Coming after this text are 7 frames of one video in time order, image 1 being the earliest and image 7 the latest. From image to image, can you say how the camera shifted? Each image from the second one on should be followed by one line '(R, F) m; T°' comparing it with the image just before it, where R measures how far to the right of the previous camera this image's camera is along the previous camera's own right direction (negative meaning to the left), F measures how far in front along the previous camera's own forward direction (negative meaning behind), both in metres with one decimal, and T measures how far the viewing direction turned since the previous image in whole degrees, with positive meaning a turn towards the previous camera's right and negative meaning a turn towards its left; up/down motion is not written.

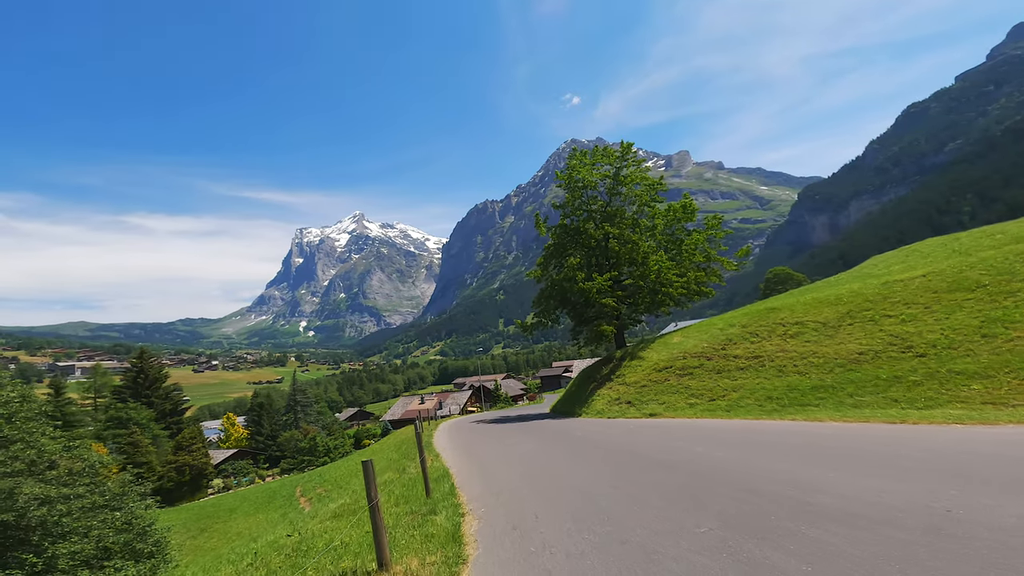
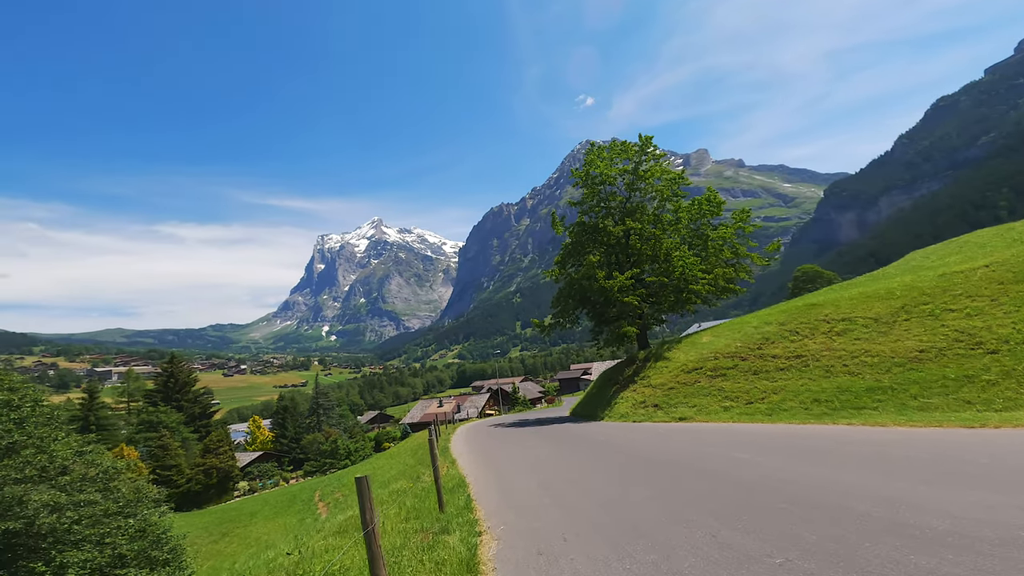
(-0.1, +1.0) m; -2°
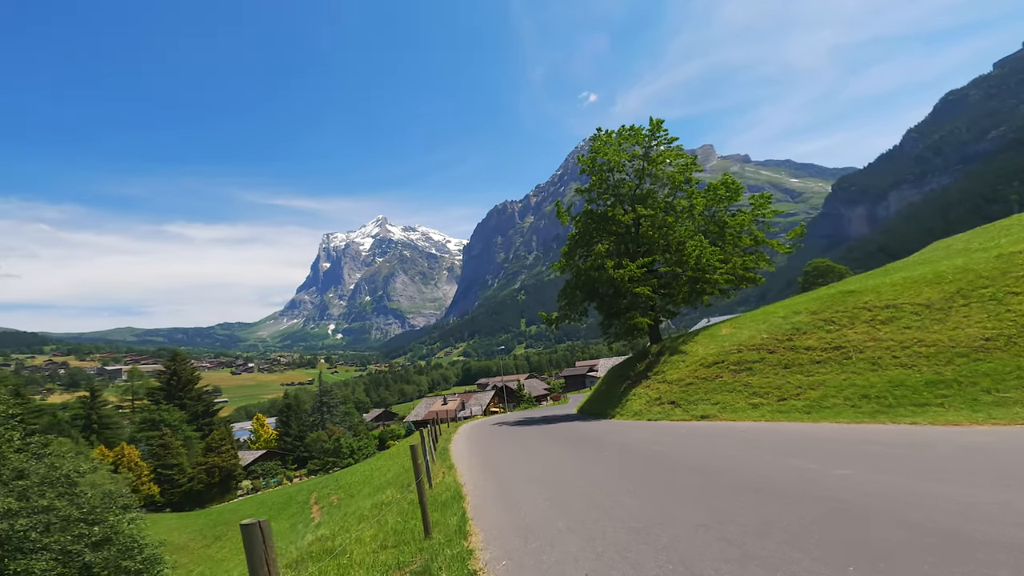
(0.0, +1.7) m; -1°
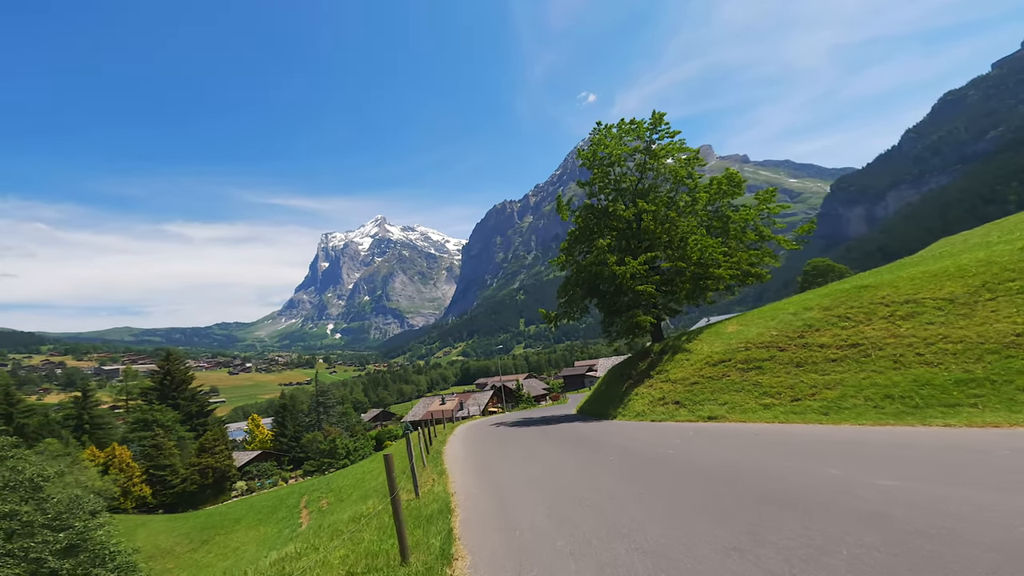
(+0.1, +0.9) m; 0°
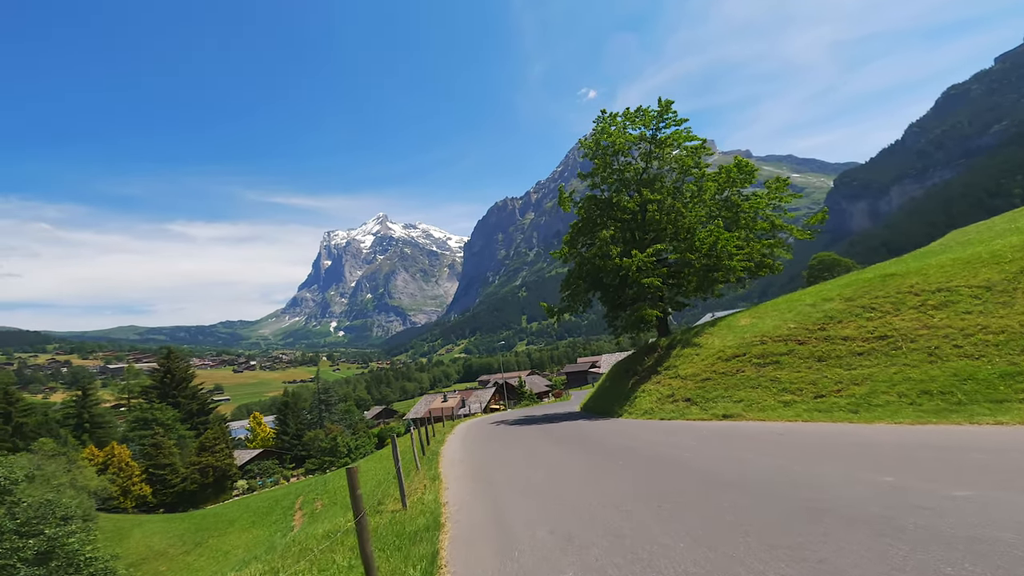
(+0.1, +1.0) m; 0°
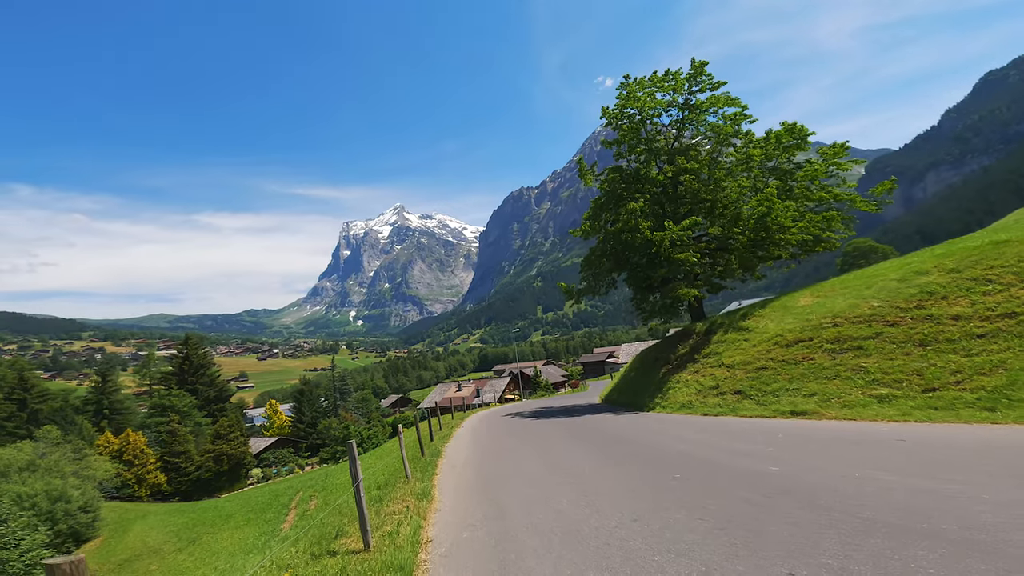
(0.0, +2.8) m; -2°
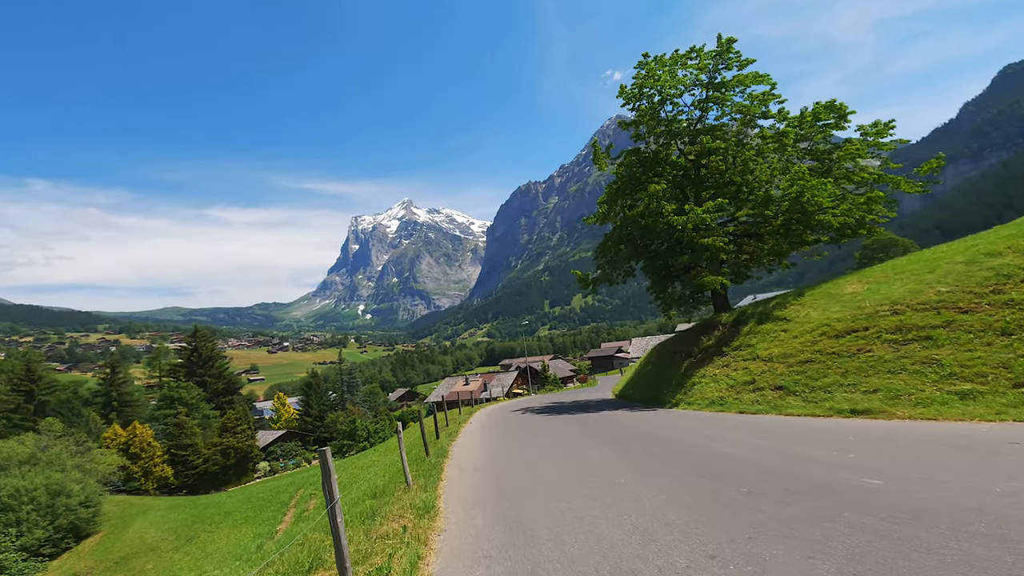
(-0.2, +1.5) m; -1°
